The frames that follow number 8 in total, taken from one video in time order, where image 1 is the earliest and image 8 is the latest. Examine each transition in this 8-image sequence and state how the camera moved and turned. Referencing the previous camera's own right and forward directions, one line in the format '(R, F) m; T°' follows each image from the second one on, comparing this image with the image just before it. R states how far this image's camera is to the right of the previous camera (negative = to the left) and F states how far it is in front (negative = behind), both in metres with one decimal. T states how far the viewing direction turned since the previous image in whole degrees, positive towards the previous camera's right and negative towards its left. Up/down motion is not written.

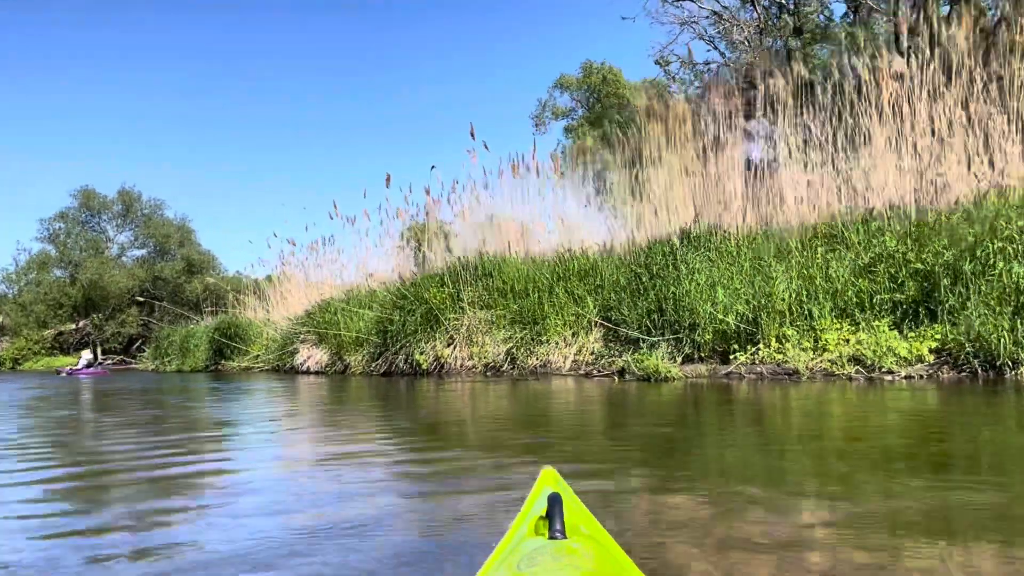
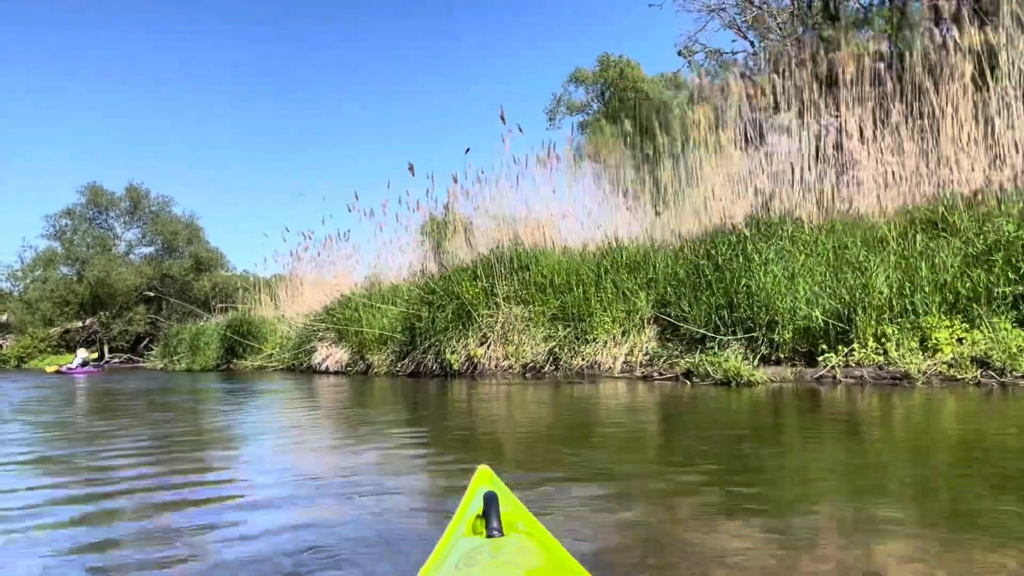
(-0.2, +0.6) m; 0°
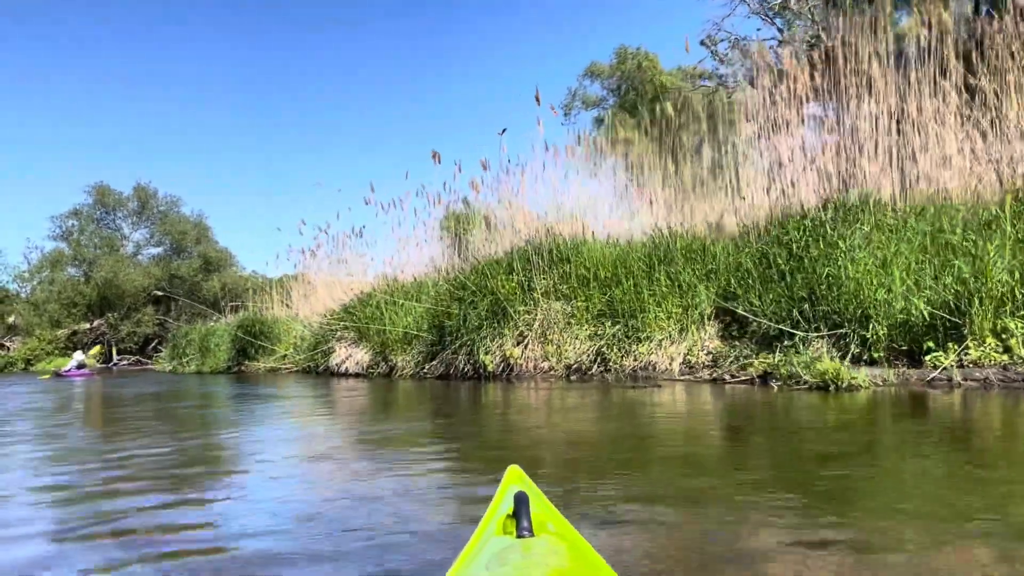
(-0.2, +0.6) m; 0°
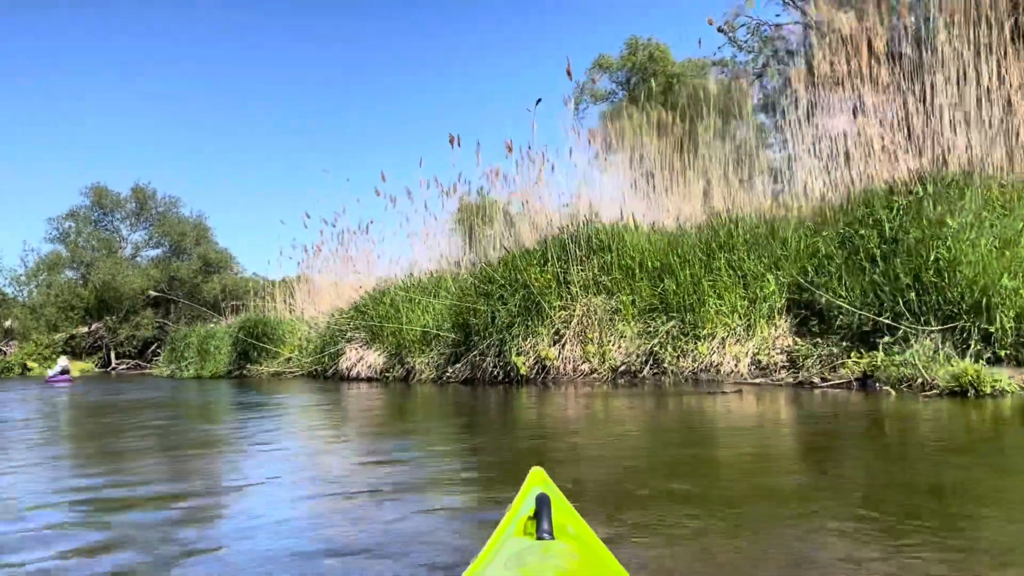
(-0.2, +0.6) m; 0°
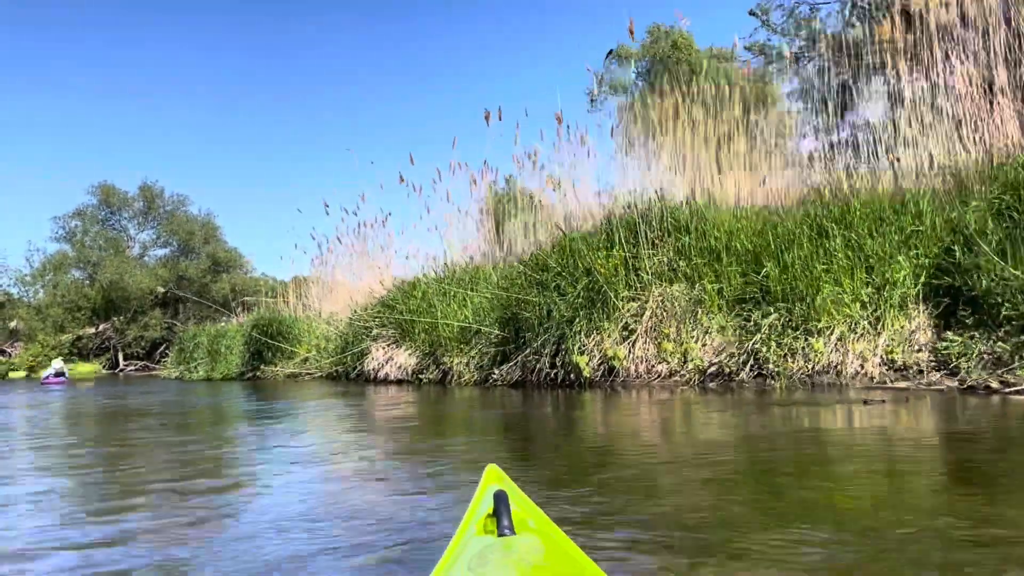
(-0.3, +0.8) m; 0°
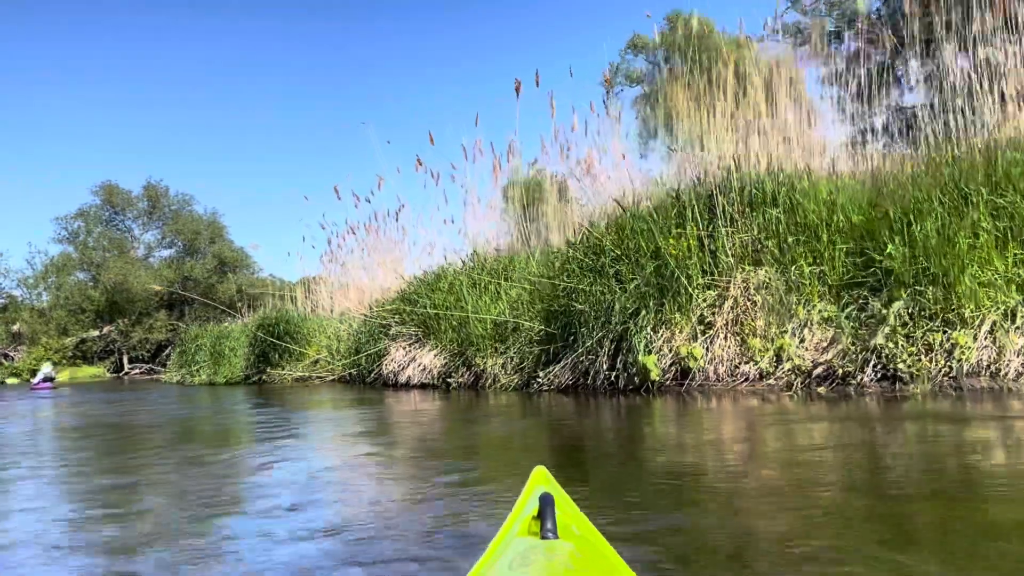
(-0.2, +0.7) m; 0°
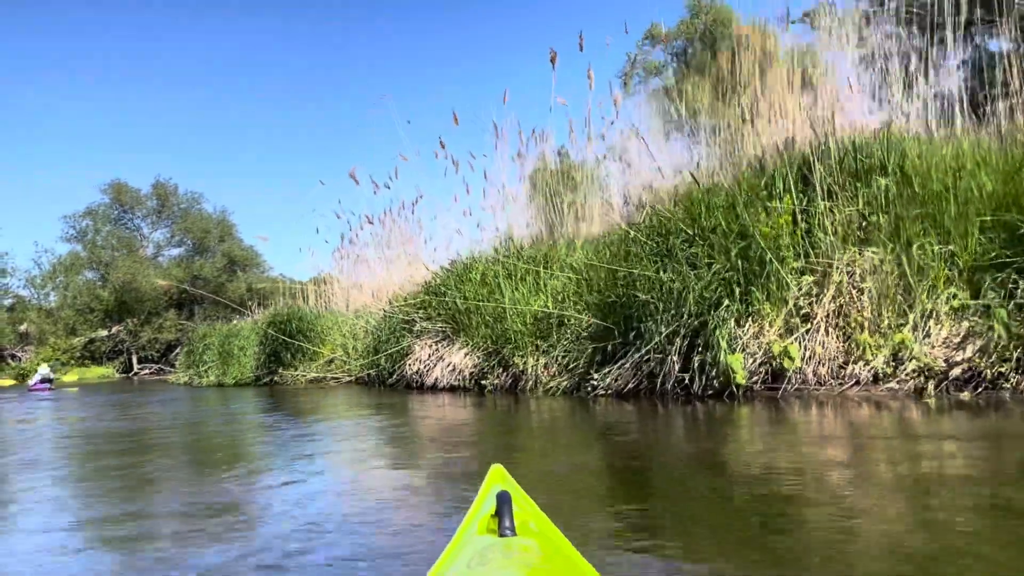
(-0.2, +0.6) m; -1°
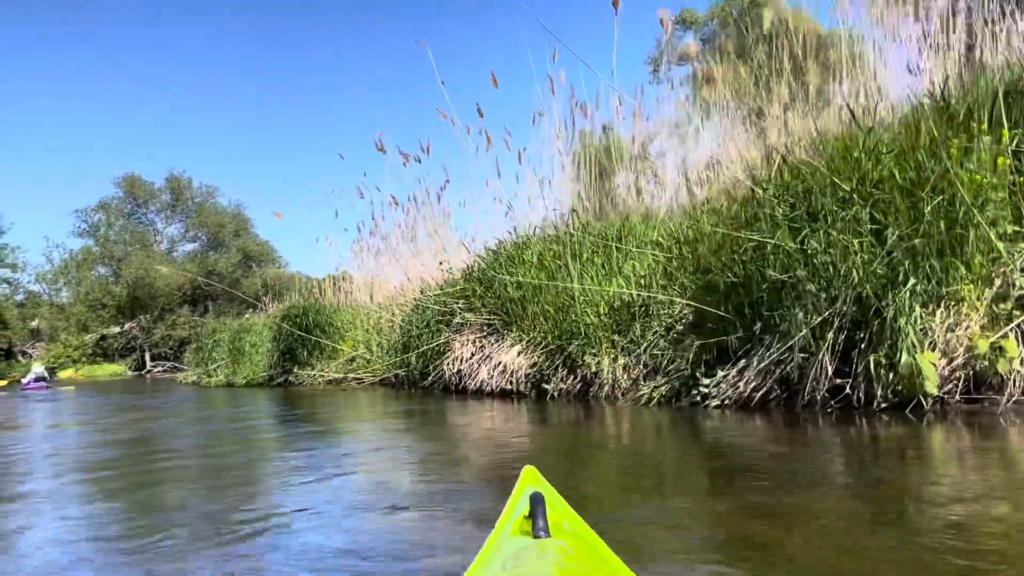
(-0.2, +0.9) m; -1°
